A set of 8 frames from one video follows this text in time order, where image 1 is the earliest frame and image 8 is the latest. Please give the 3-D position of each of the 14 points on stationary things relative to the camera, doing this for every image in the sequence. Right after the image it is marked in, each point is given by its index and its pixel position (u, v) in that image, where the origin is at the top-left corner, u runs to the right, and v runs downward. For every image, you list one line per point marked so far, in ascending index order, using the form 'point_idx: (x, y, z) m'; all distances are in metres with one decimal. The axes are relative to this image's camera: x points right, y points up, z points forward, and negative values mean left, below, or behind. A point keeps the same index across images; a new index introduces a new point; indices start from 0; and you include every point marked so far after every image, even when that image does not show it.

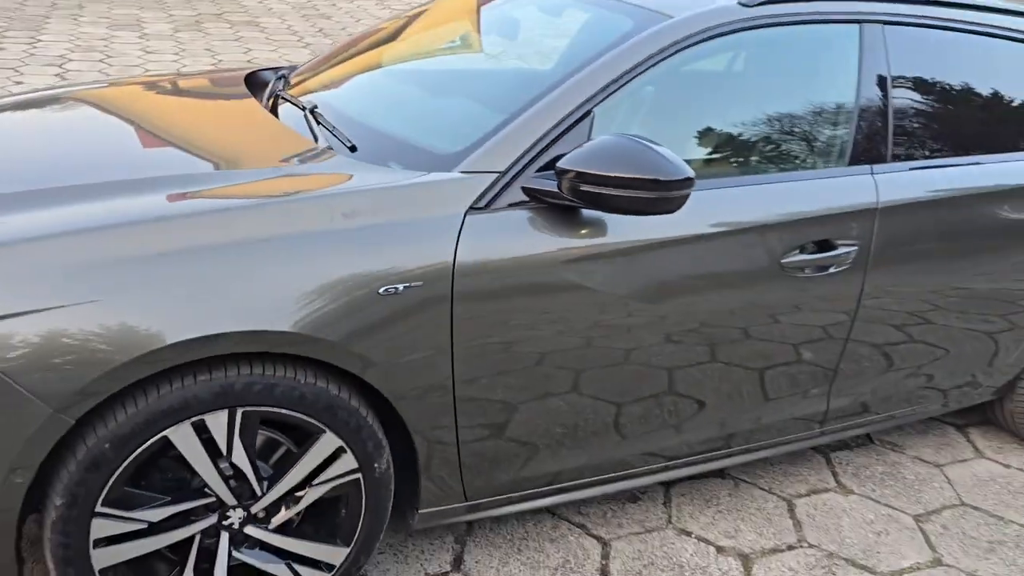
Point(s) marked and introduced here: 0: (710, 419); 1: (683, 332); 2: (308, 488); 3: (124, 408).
0: (+0.5, -0.3, +2.2) m
1: (+0.4, -0.1, +2.0) m
2: (-0.4, -0.4, +1.7) m
3: (-0.7, -0.2, +1.5) m
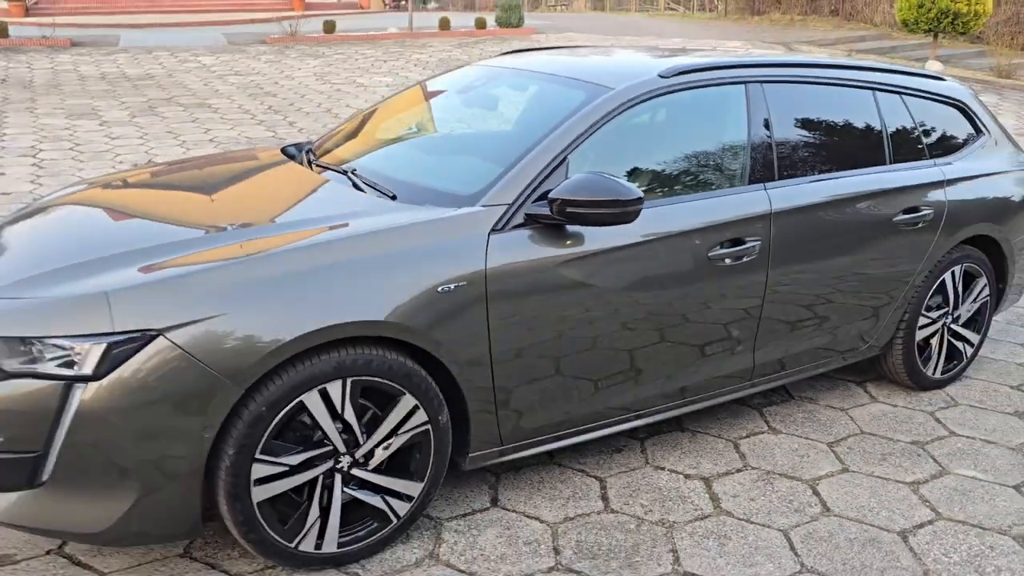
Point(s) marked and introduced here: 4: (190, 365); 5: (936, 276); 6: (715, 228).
0: (+0.6, -0.3, +2.9) m
1: (+0.4, -0.1, +2.7) m
2: (-0.3, -0.4, +2.4) m
3: (-0.6, -0.2, +2.1) m
4: (-0.8, -0.2, +2.0) m
5: (+1.8, 0.0, +3.5) m
6: (+0.7, +0.2, +2.8) m
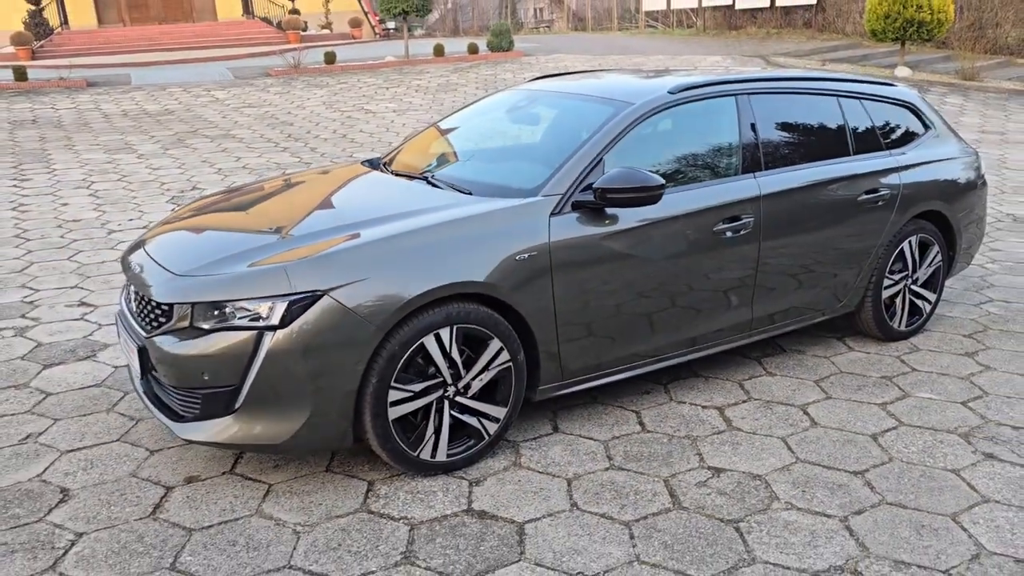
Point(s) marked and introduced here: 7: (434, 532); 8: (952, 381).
0: (+0.8, -0.2, +3.7) m
1: (+0.6, +0.1, +3.5) m
2: (-0.1, -0.3, +3.1) m
3: (-0.4, -0.1, +2.9) m
4: (-0.5, -0.1, +2.8) m
5: (+1.9, +0.2, +4.3) m
6: (+0.9, +0.3, +3.6) m
7: (-0.3, -0.8, +2.7) m
8: (+2.0, -0.4, +3.9) m
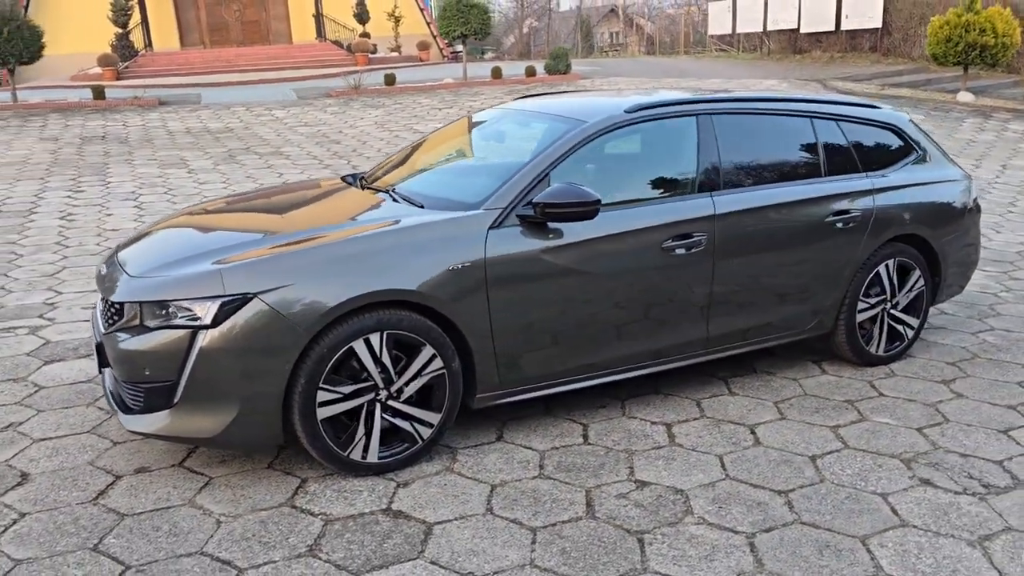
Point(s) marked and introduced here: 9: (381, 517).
0: (+0.6, -0.2, +3.8) m
1: (+0.4, 0.0, +3.6) m
2: (-0.4, -0.3, +3.2) m
3: (-0.6, -0.2, +3.1) m
4: (-0.8, -0.1, +3.0) m
5: (+1.8, +0.1, +4.3) m
6: (+0.7, +0.3, +3.6) m
7: (-0.6, -0.8, +2.8) m
8: (+1.8, -0.5, +3.8) m
9: (-0.4, -0.8, +2.9) m
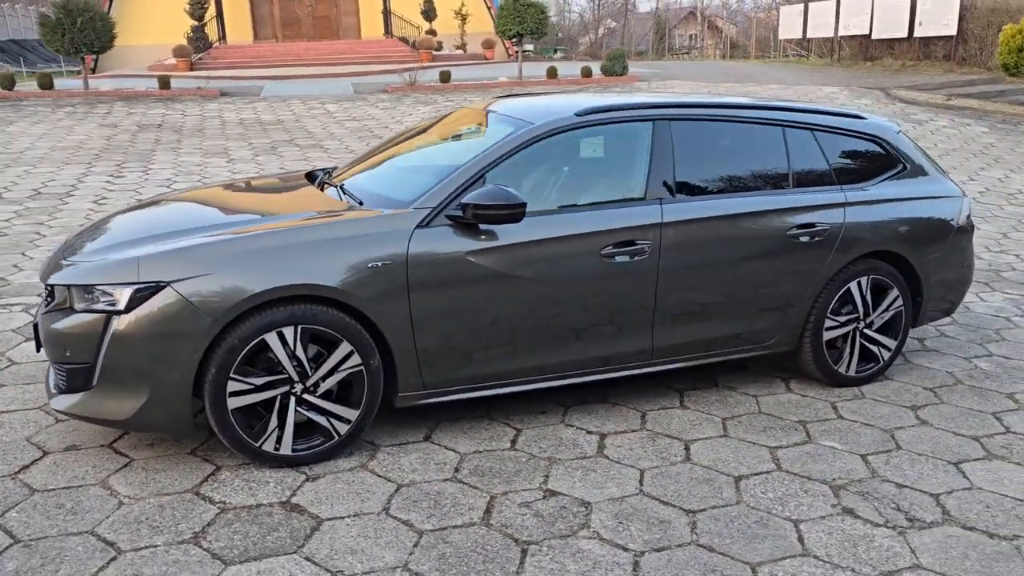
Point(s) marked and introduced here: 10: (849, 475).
0: (+0.3, -0.3, +3.7) m
1: (+0.2, 0.0, +3.5) m
2: (-0.7, -0.3, +3.2) m
3: (-1.0, -0.1, +3.1) m
4: (-1.1, -0.1, +3.0) m
5: (+1.6, 0.0, +4.1) m
6: (+0.4, +0.2, +3.5) m
7: (-0.9, -0.8, +2.9) m
8: (+1.5, -0.6, +3.7) m
9: (-0.8, -0.8, +2.9) m
10: (+1.3, -0.7, +3.3) m
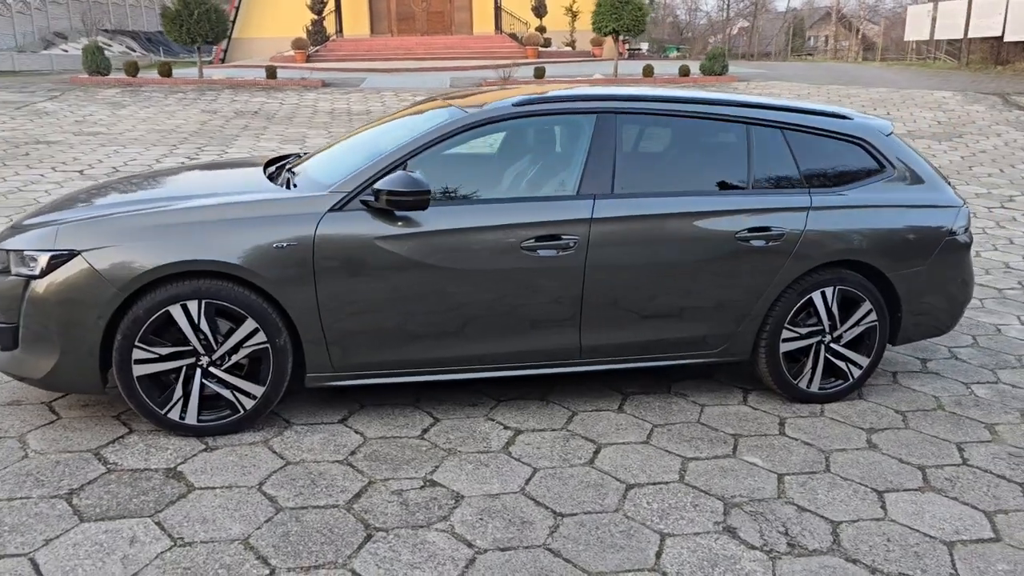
0: (0.0, -0.2, +3.6) m
1: (-0.2, 0.0, +3.5) m
2: (-1.1, -0.2, +3.3) m
3: (-1.4, 0.0, +3.2) m
4: (-1.5, 0.0, +3.1) m
5: (+1.3, 0.0, +3.8) m
6: (+0.1, +0.3, +3.5) m
7: (-1.4, -0.7, +3.0) m
8: (+1.2, -0.7, +3.4) m
9: (-1.3, -0.7, +3.0) m
10: (+0.9, -0.7, +3.1) m
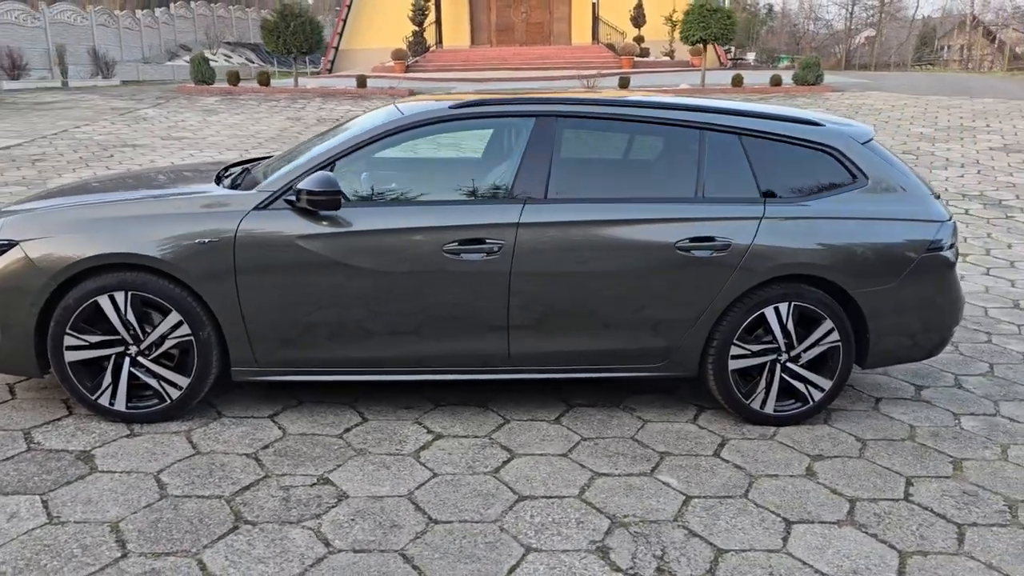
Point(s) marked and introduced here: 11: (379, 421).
0: (-0.3, -0.2, +3.6) m
1: (-0.5, 0.0, +3.5) m
2: (-1.4, -0.2, +3.4) m
3: (-1.7, 0.0, +3.4) m
4: (-1.9, +0.1, +3.3) m
5: (+1.0, -0.1, +3.6) m
6: (-0.2, +0.2, +3.4) m
7: (-1.8, -0.6, +3.1) m
8: (+0.8, -0.7, +3.2) m
9: (-1.6, -0.6, +3.2) m
10: (+0.5, -0.8, +2.9) m
11: (-0.6, -0.6, +3.6) m
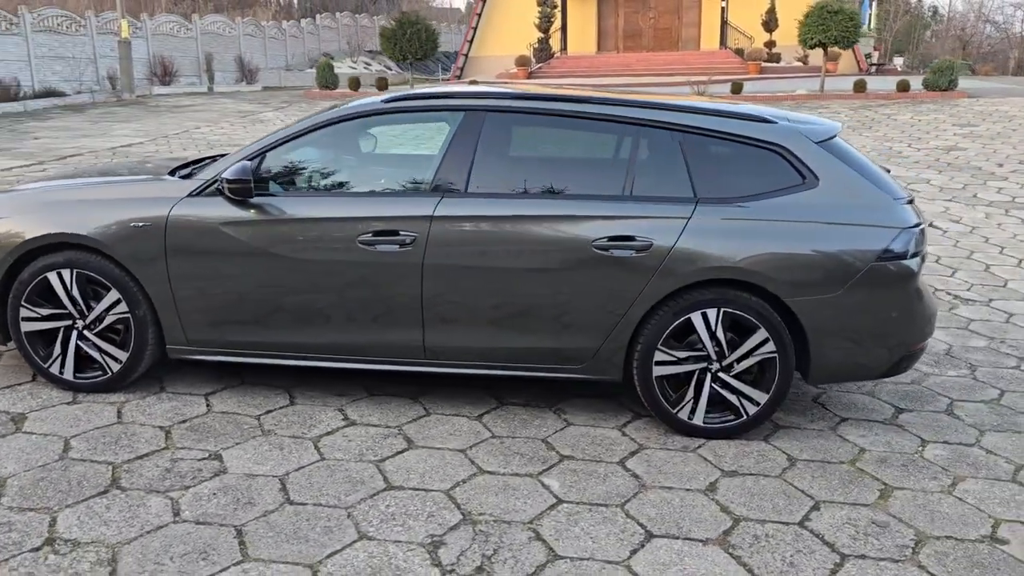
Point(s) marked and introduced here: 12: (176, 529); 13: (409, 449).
0: (-0.7, -0.2, +3.6) m
1: (-0.8, +0.1, +3.6) m
2: (-1.7, -0.1, +3.7) m
3: (-2.0, +0.1, +3.7) m
4: (-2.2, +0.2, +3.6) m
5: (+0.7, -0.1, +3.4) m
6: (-0.6, +0.3, +3.5) m
7: (-2.2, -0.5, +3.4) m
8: (+0.4, -0.7, +3.1) m
9: (-2.1, -0.5, +3.4) m
10: (0.0, -0.8, +2.8) m
11: (-0.9, -0.5, +3.7) m
12: (-1.1, -0.8, +2.7) m
13: (-0.4, -0.6, +3.3) m
